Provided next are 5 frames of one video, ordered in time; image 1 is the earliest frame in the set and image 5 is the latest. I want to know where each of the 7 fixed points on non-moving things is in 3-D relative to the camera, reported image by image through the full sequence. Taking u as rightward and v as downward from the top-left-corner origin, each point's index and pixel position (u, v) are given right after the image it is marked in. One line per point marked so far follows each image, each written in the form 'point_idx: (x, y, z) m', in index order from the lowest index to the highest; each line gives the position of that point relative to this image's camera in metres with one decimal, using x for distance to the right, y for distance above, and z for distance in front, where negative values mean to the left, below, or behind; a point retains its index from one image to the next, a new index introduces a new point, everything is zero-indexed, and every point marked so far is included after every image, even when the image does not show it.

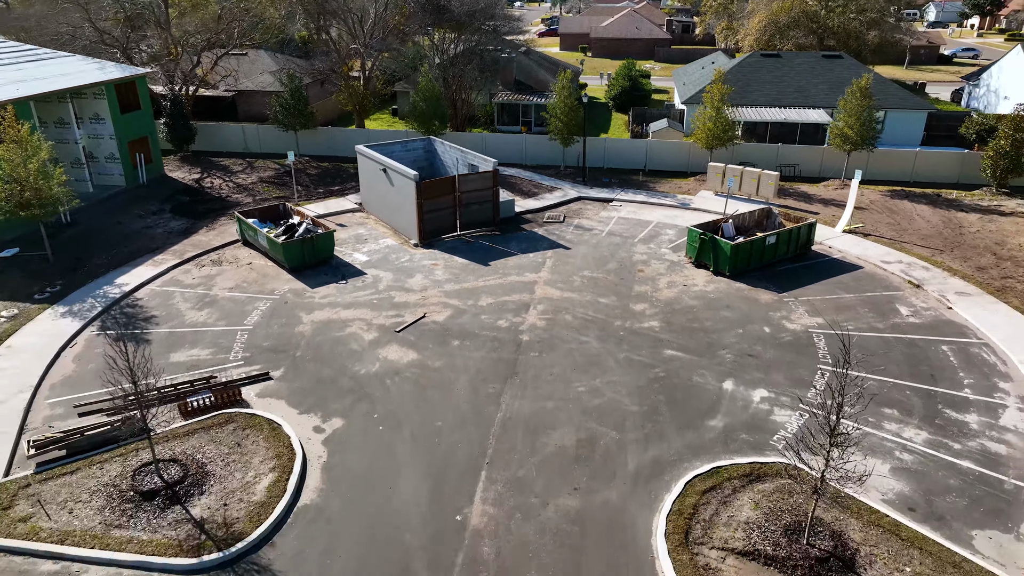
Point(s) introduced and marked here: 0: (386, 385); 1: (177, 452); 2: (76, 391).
0: (-2.7, -2.1, +14.6) m
1: (-6.0, -2.9, +12.4) m
2: (-9.1, -2.1, +14.4) m
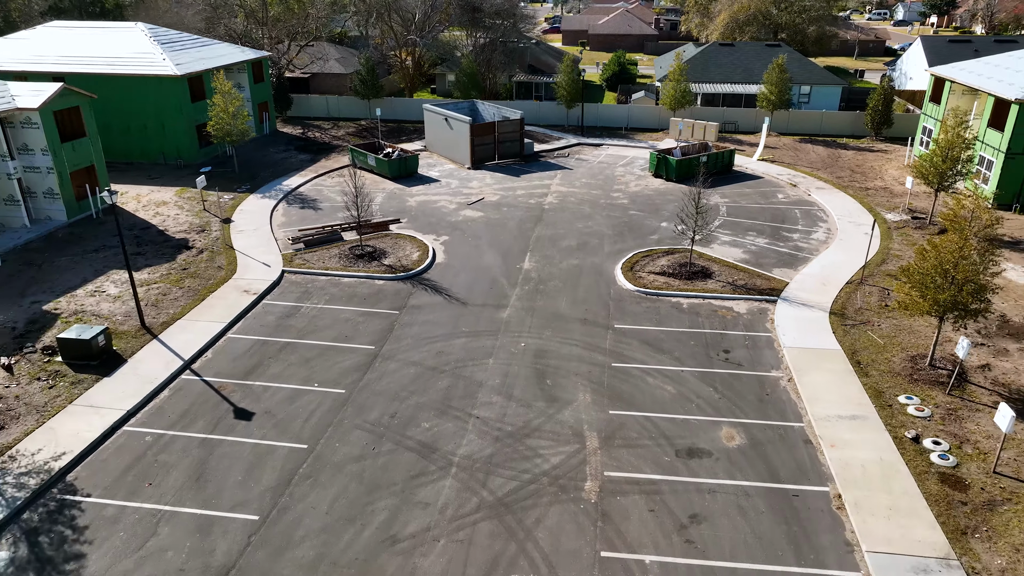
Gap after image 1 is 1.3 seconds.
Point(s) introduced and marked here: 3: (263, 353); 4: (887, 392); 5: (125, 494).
0: (-1.6, +2.4, +25.6) m
1: (-5.0, +1.5, +23.4) m
2: (-8.0, +2.3, +25.4) m
3: (-6.1, -1.6, +17.0) m
4: (+8.2, -2.2, +15.0) m
5: (-7.0, -3.7, +12.5) m
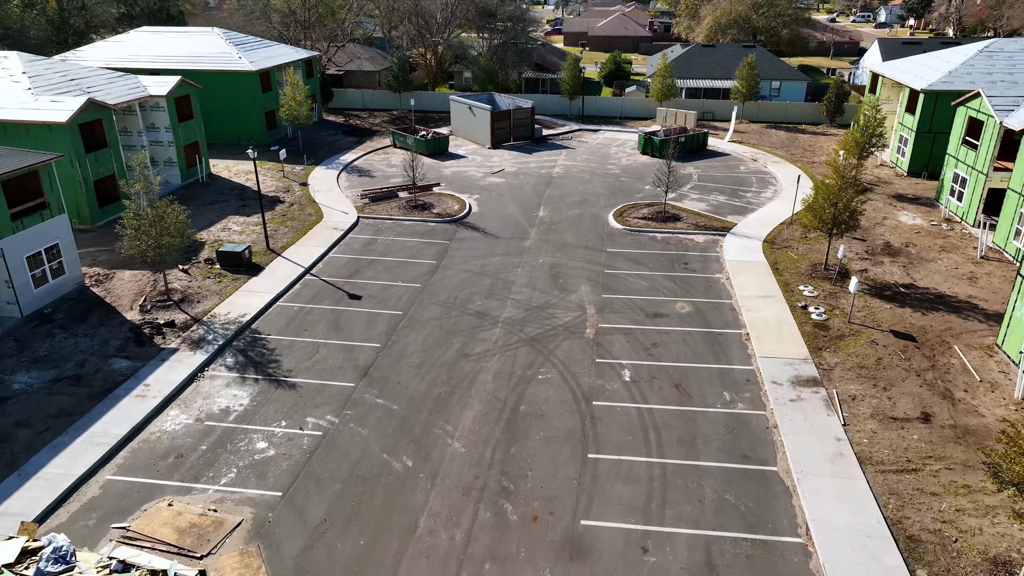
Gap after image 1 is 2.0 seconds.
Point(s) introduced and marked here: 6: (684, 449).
0: (-0.9, +4.8, +32.6) m
1: (-4.2, +3.9, +30.4) m
2: (-7.3, +4.7, +32.4) m
3: (-5.3, +0.8, +24.0) m
4: (+8.9, +0.2, +22.0) m
5: (-6.2, -1.3, +19.5) m
6: (+3.7, -3.5, +14.7) m
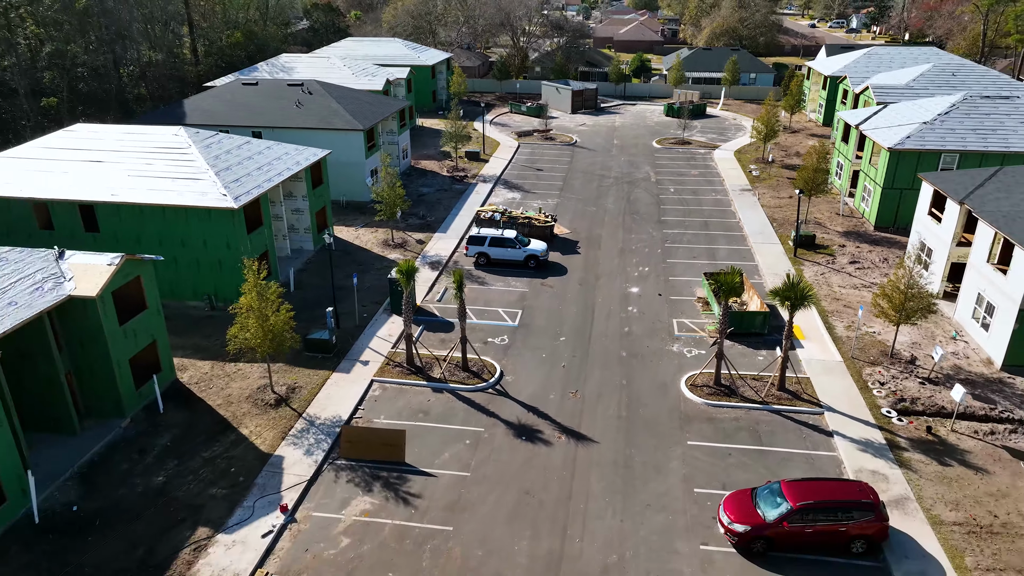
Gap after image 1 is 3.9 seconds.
0: (+5.9, +12.9, +56.7) m
1: (+2.5, +12.0, +54.5) m
2: (-0.5, +12.8, +56.5) m
3: (+1.4, +8.9, +48.1) m
4: (+15.7, +8.3, +46.1) m
5: (+0.5, +6.8, +43.6) m
6: (+10.4, +4.6, +38.8) m
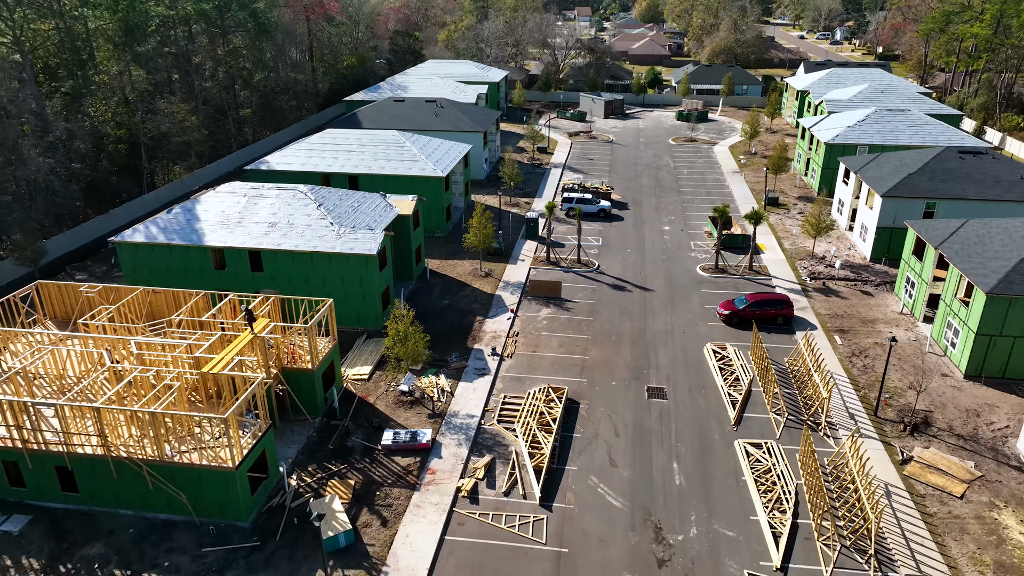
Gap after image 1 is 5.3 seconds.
0: (+11.4, +17.1, +75.6) m
1: (+8.1, +16.3, +73.4) m
2: (+5.0, +17.0, +75.4) m
3: (+7.0, +13.1, +67.0) m
4: (+21.3, +12.5, +65.0) m
5: (+6.1, +11.0, +62.5) m
6: (+16.0, +8.8, +57.7) m
